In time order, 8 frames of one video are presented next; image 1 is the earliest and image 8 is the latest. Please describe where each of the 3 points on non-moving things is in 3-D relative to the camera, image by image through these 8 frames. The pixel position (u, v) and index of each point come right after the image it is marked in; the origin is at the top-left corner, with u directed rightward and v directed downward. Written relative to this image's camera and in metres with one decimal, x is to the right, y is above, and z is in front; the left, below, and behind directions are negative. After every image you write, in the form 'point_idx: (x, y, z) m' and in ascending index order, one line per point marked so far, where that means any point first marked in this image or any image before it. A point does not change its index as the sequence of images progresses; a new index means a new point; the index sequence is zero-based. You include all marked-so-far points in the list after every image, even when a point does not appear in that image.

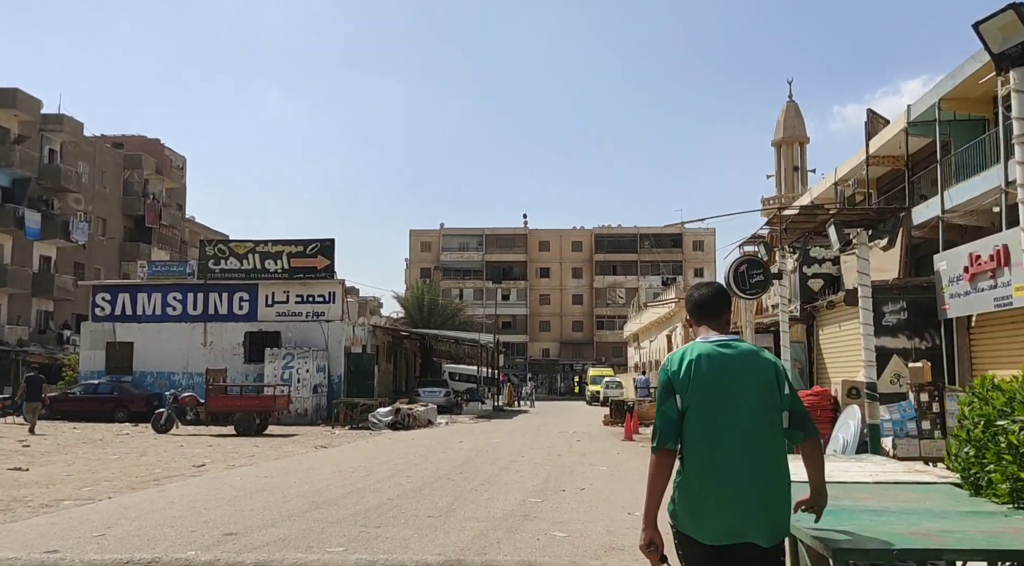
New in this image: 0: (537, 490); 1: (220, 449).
0: (+0.3, -2.5, +10.4) m
1: (-5.8, -3.3, +17.3) m
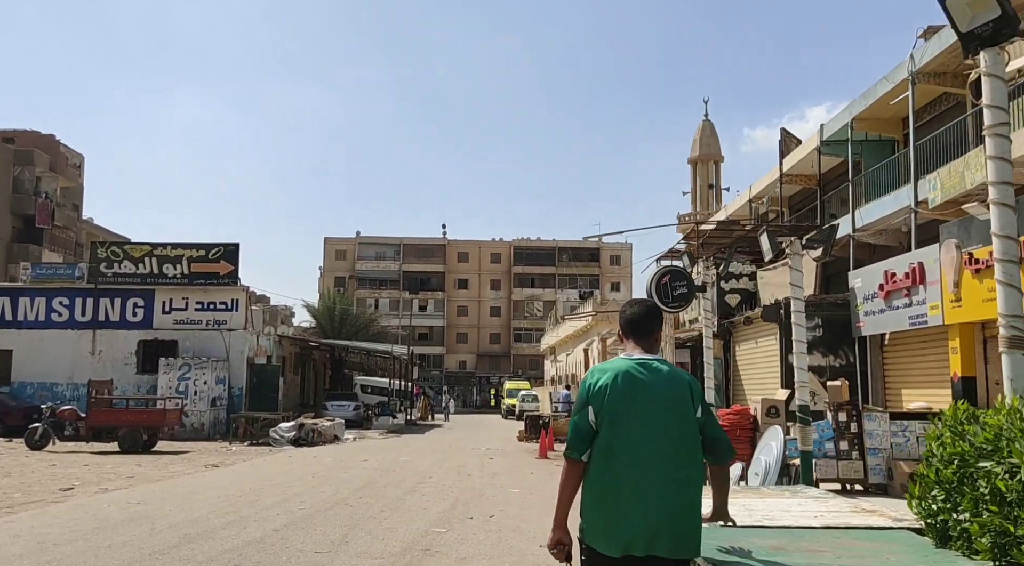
0: (-0.8, -2.6, +9.5) m
1: (-7.6, -3.4, +15.8) m
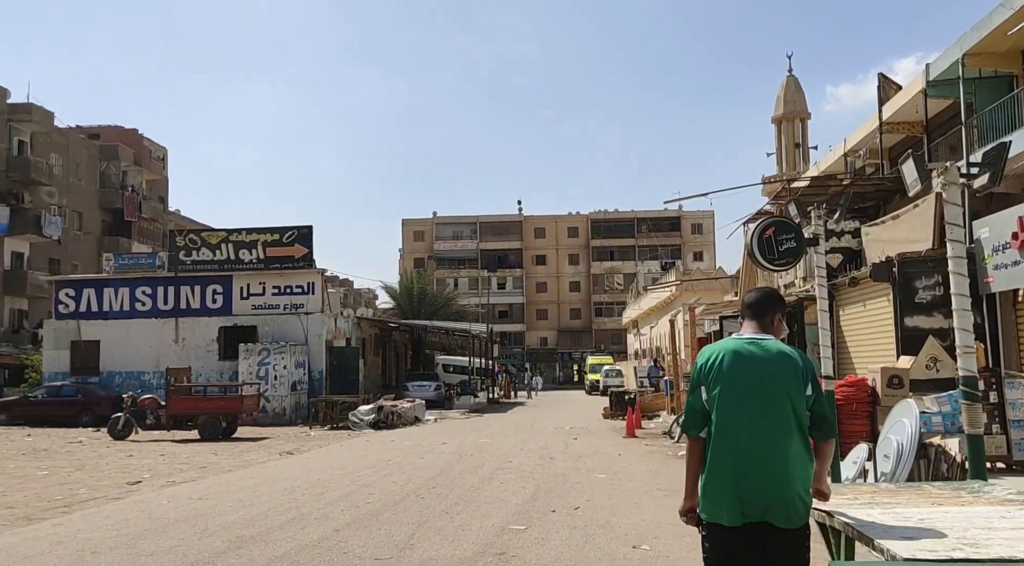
0: (+0.1, -2.3, +8.5) m
1: (-6.1, -3.1, +15.4) m
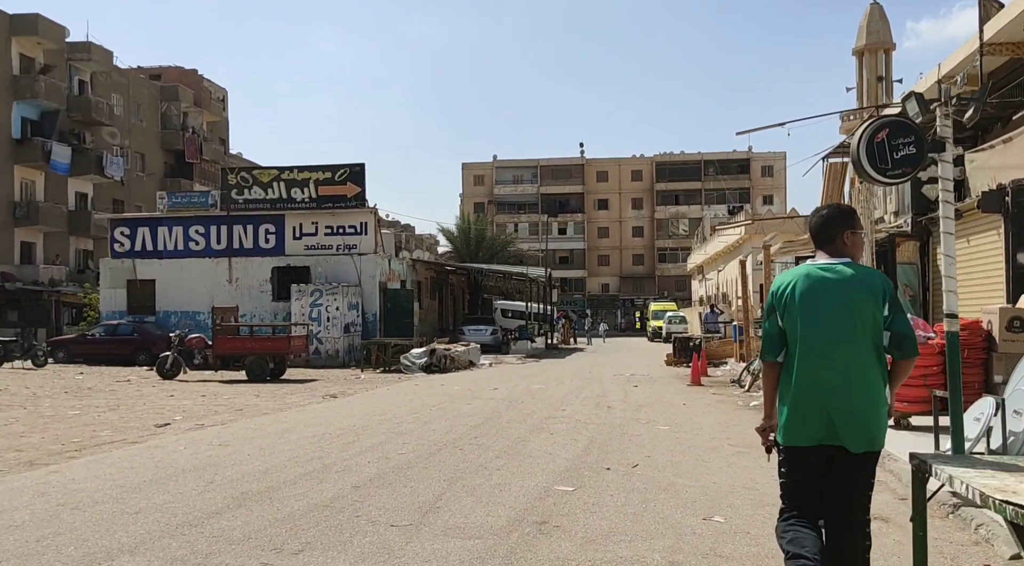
0: (+0.5, -1.6, +7.4) m
1: (-5.1, -2.0, +14.8) m
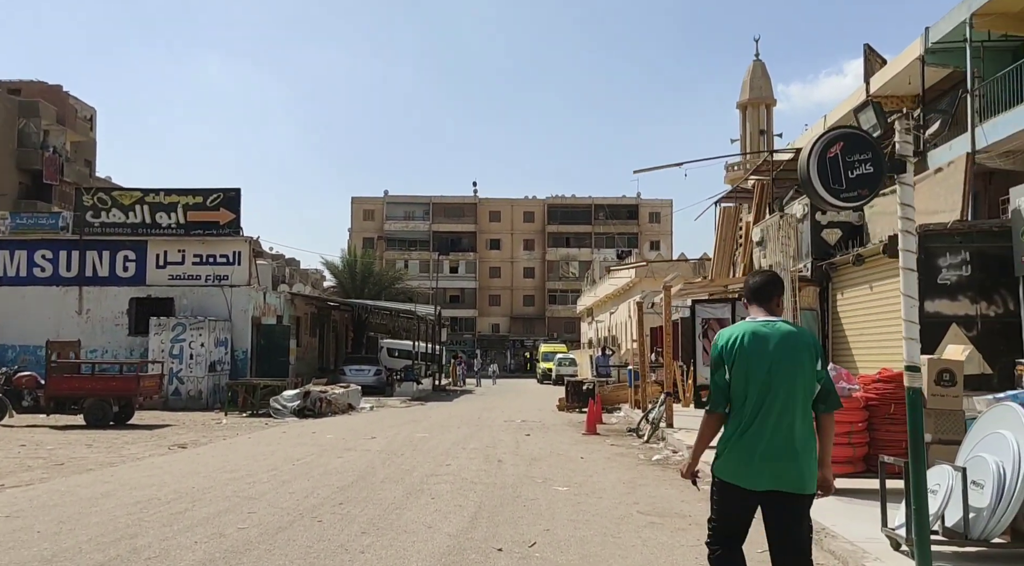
0: (-0.4, -1.8, +5.9) m
1: (-6.9, -2.4, +12.5) m
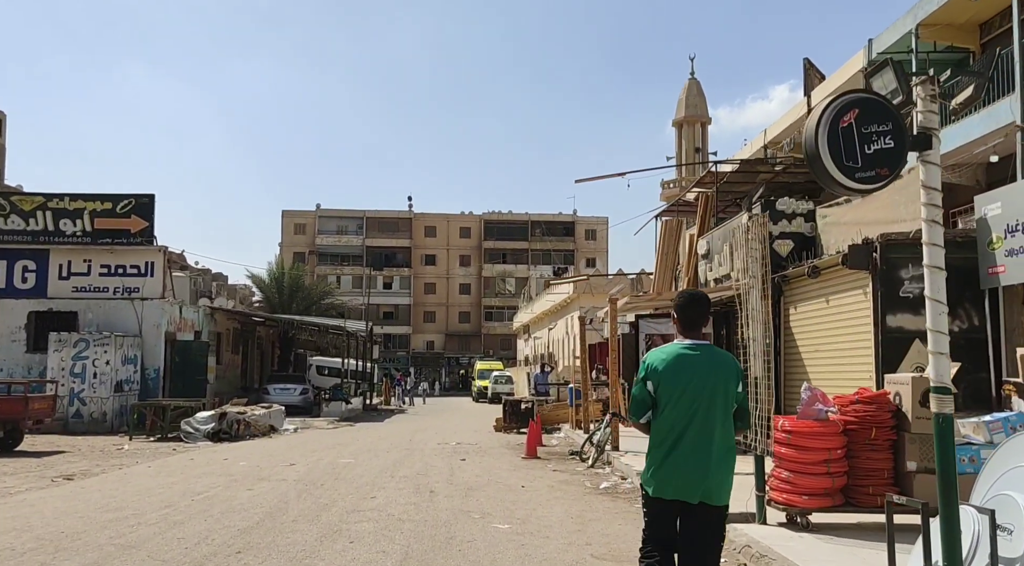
0: (-0.8, -1.9, +4.7) m
1: (-7.8, -2.5, +10.8) m
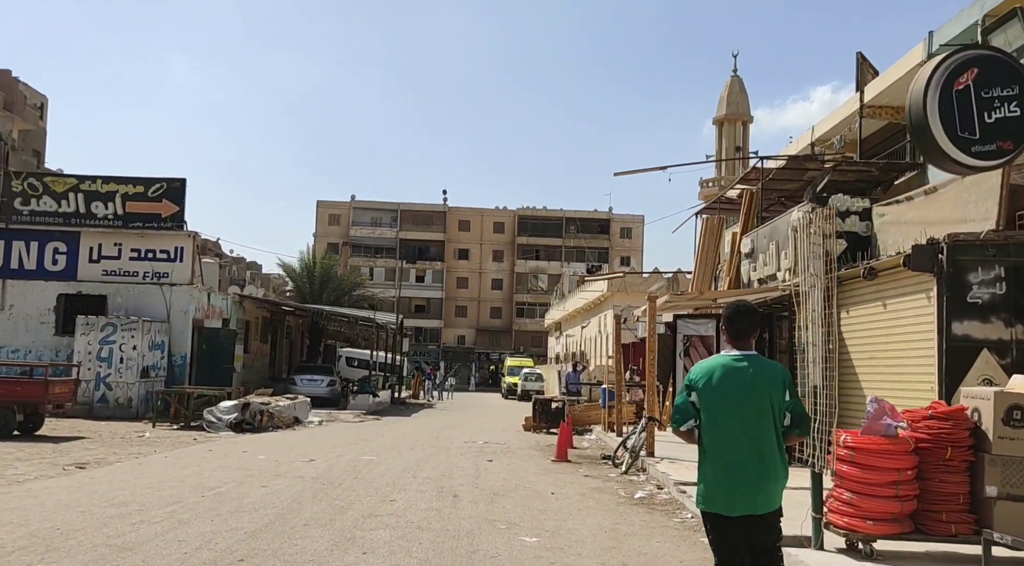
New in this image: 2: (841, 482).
0: (-0.7, -1.8, +4.1) m
1: (-7.4, -2.2, +10.4) m
2: (+2.6, -1.6, +6.8) m
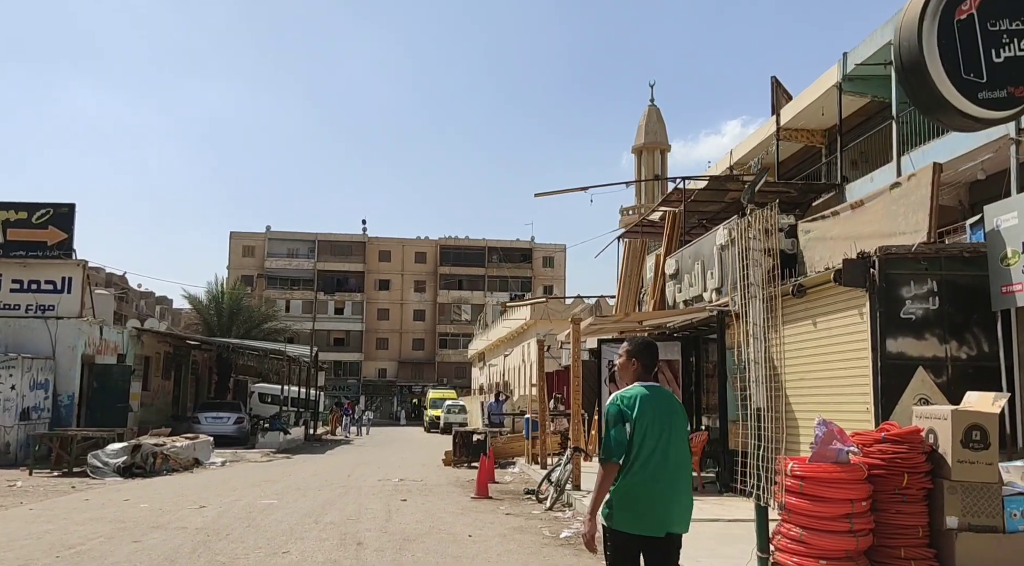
0: (-1.1, -1.8, +3.0) m
1: (-8.4, -2.6, +8.7) m
2: (+1.9, -1.6, +6.0) m
